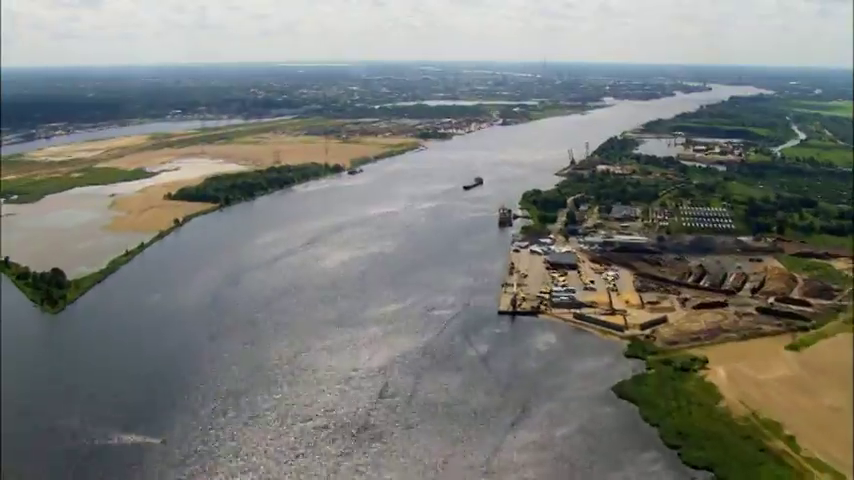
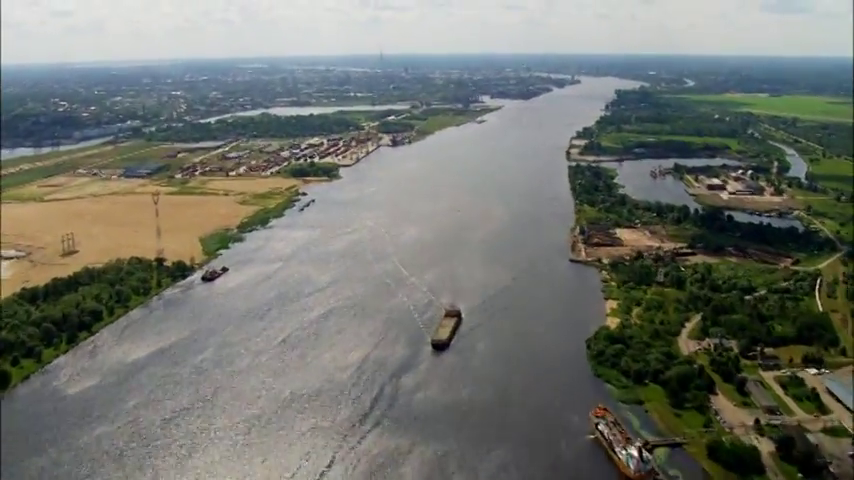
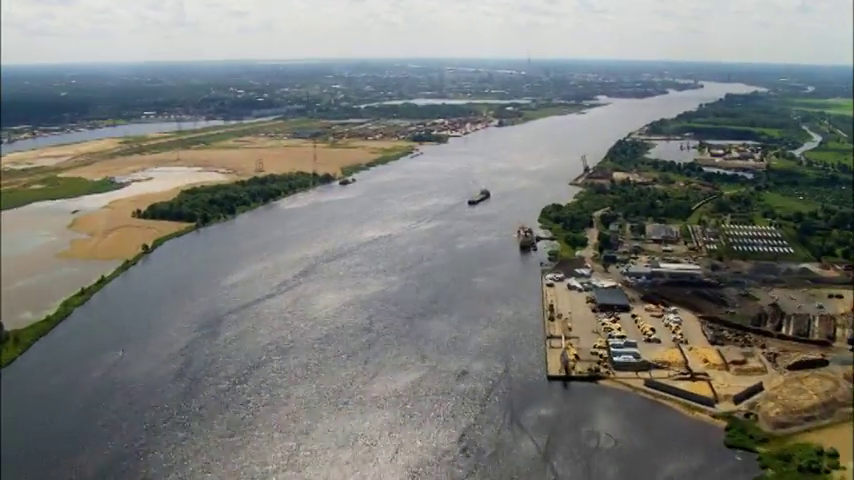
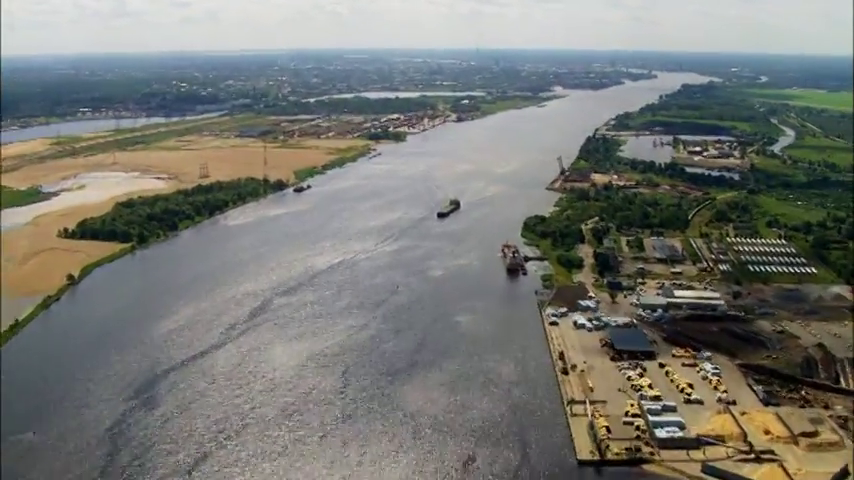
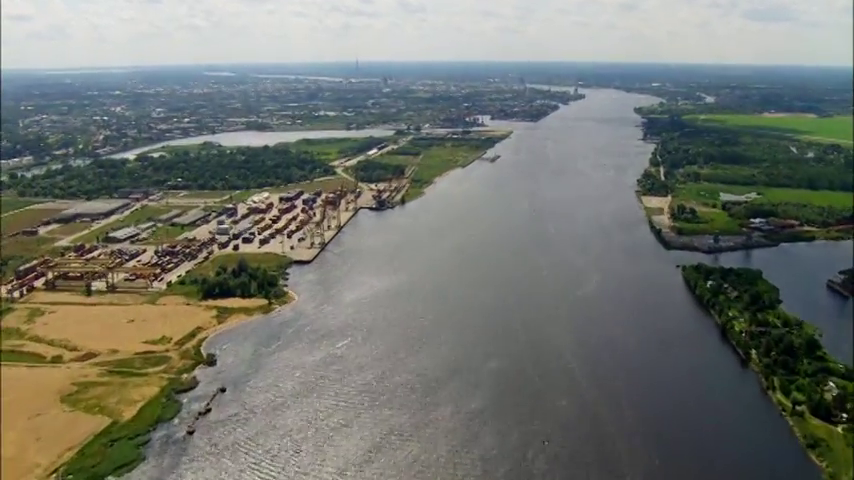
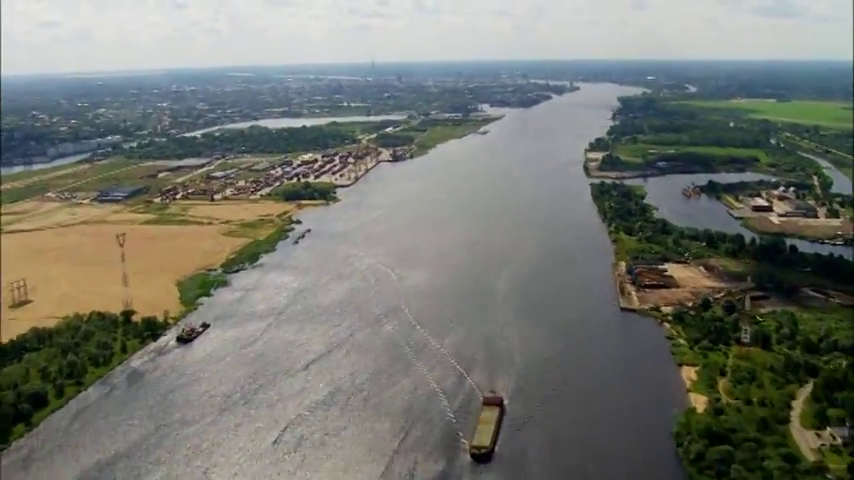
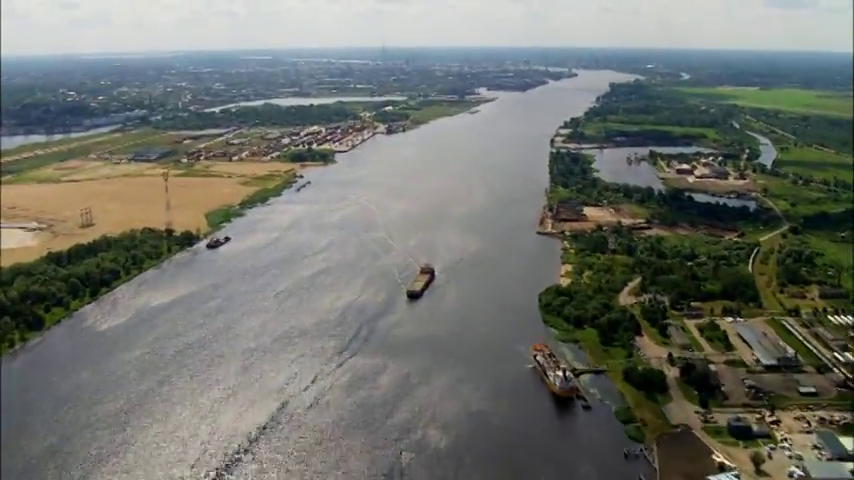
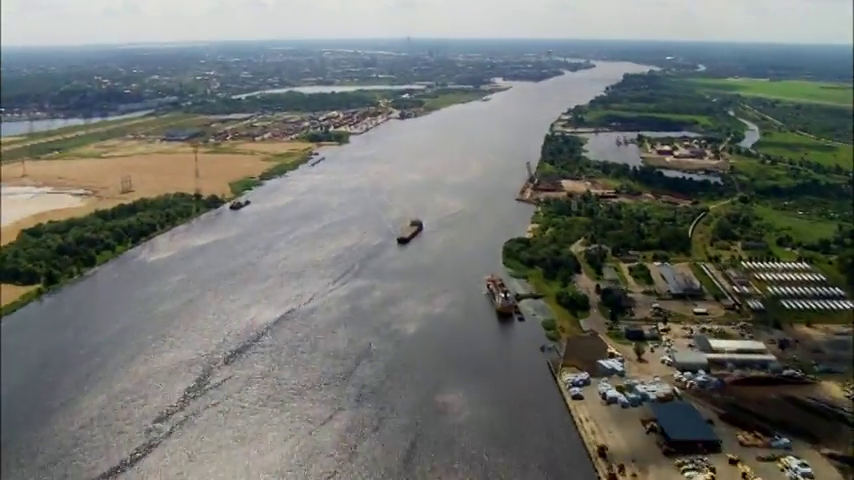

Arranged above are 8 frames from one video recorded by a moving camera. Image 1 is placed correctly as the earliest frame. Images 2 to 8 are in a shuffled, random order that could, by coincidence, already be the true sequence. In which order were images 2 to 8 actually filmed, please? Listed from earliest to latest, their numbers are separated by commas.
3, 4, 8, 7, 2, 6, 5
